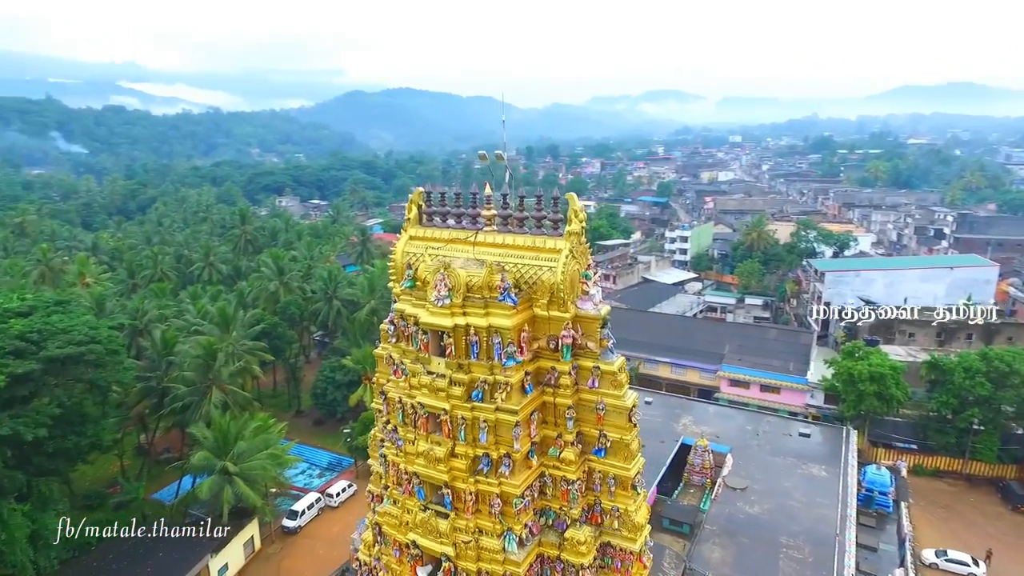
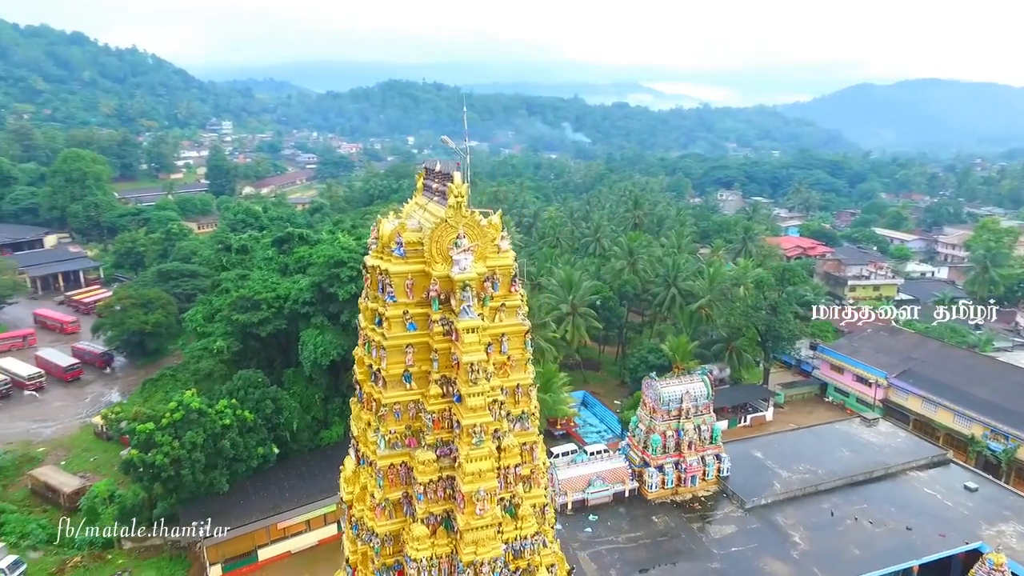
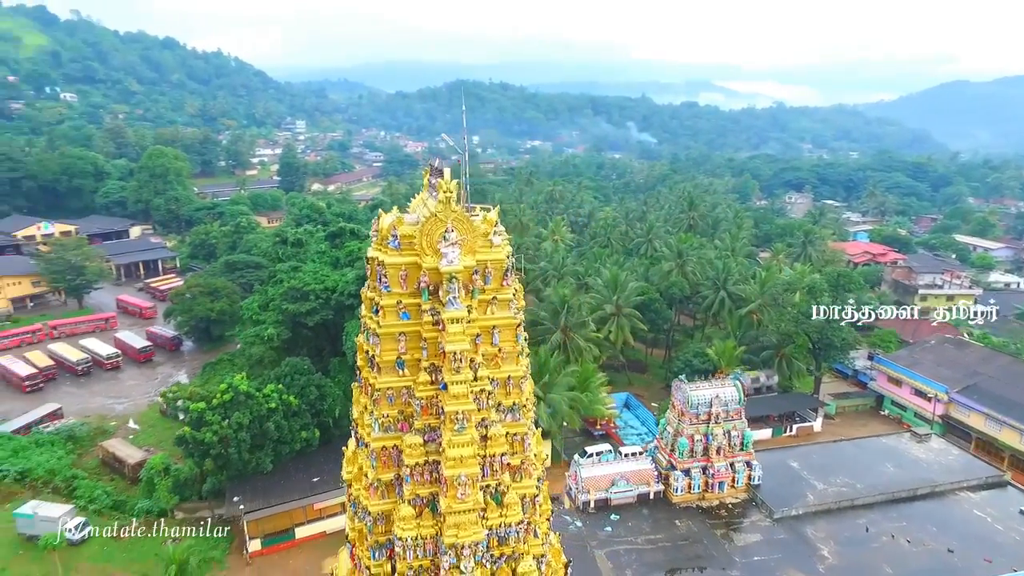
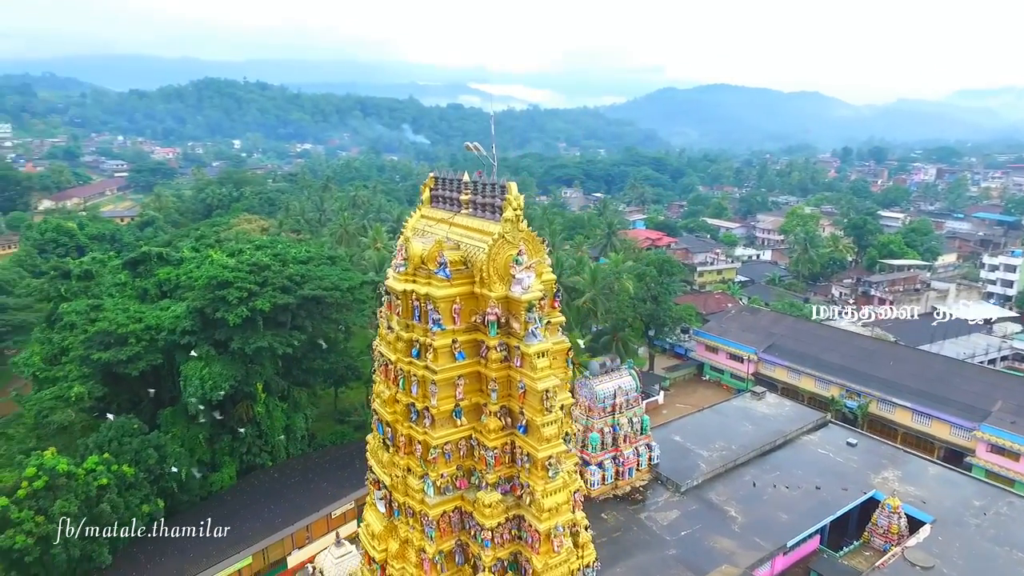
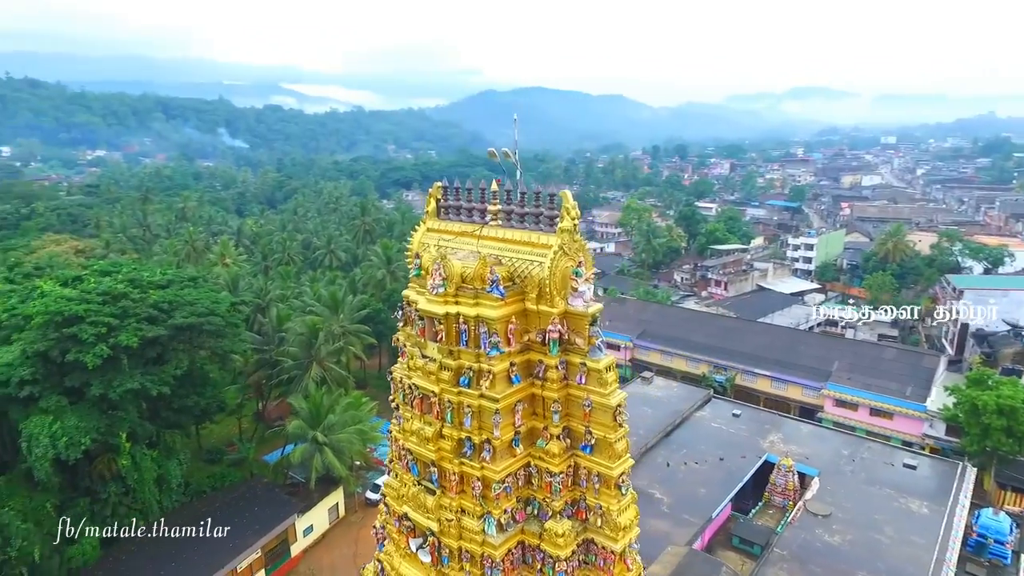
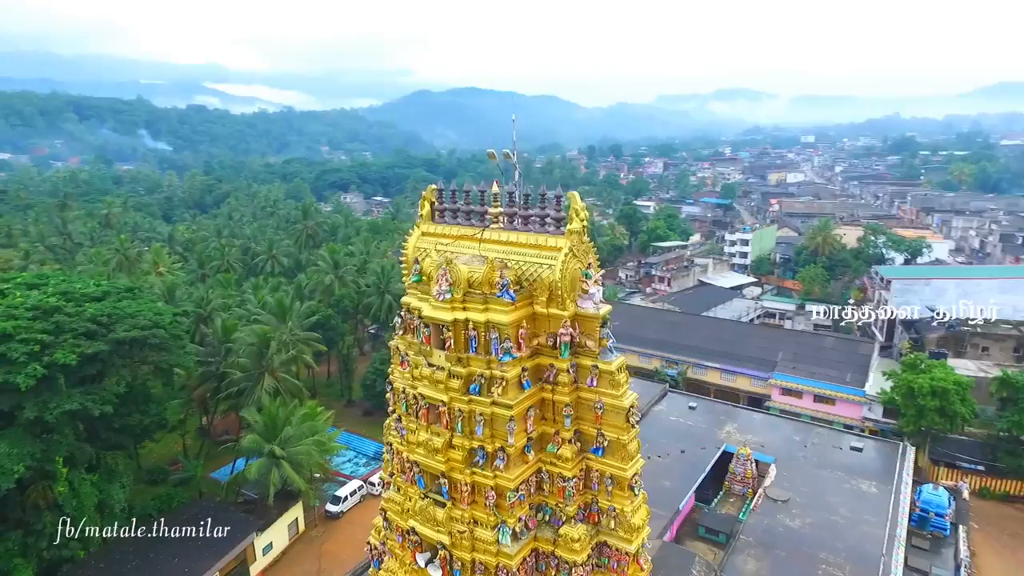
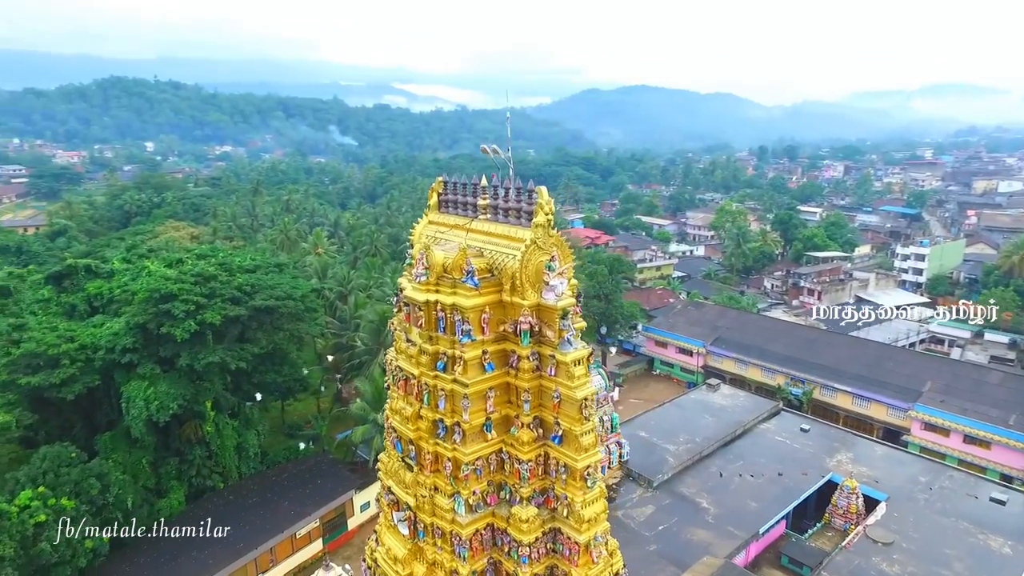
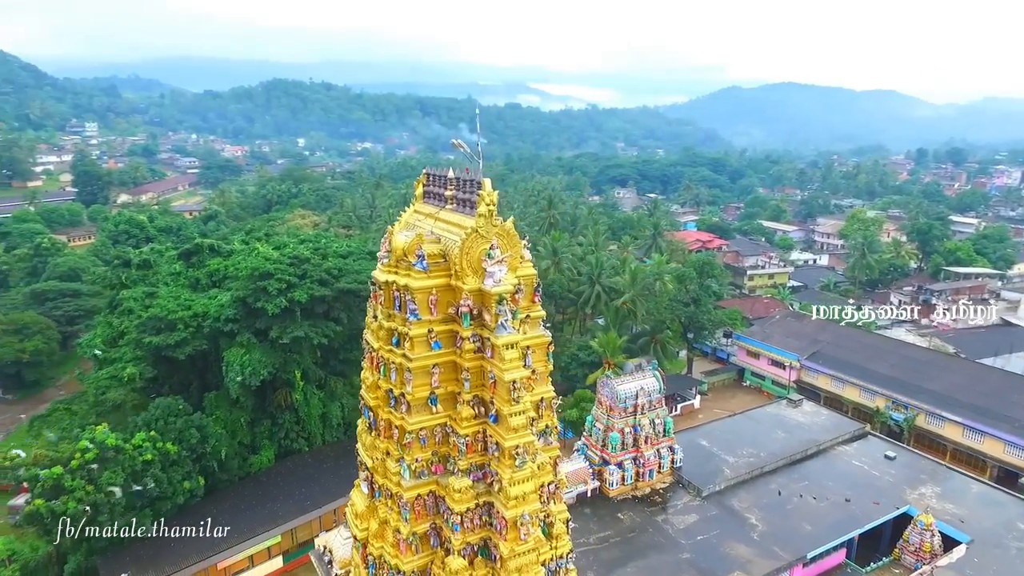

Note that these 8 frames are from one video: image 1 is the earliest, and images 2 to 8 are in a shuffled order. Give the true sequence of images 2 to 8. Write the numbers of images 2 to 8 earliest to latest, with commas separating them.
6, 5, 7, 4, 8, 2, 3
